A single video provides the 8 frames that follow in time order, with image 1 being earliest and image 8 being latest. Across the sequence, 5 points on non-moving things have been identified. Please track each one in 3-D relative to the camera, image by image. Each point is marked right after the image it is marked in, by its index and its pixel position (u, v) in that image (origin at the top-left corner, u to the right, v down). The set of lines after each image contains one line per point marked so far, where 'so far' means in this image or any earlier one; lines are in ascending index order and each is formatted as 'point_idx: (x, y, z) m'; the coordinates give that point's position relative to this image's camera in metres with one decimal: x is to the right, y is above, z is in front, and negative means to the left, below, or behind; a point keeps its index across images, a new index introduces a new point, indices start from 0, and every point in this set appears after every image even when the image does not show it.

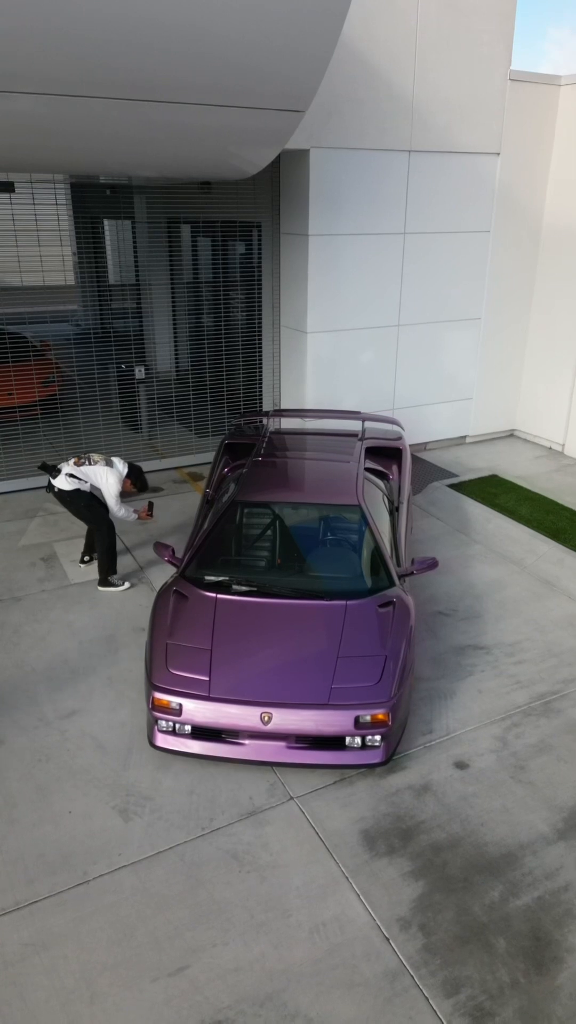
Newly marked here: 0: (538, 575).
0: (+2.4, -0.6, +6.9) m
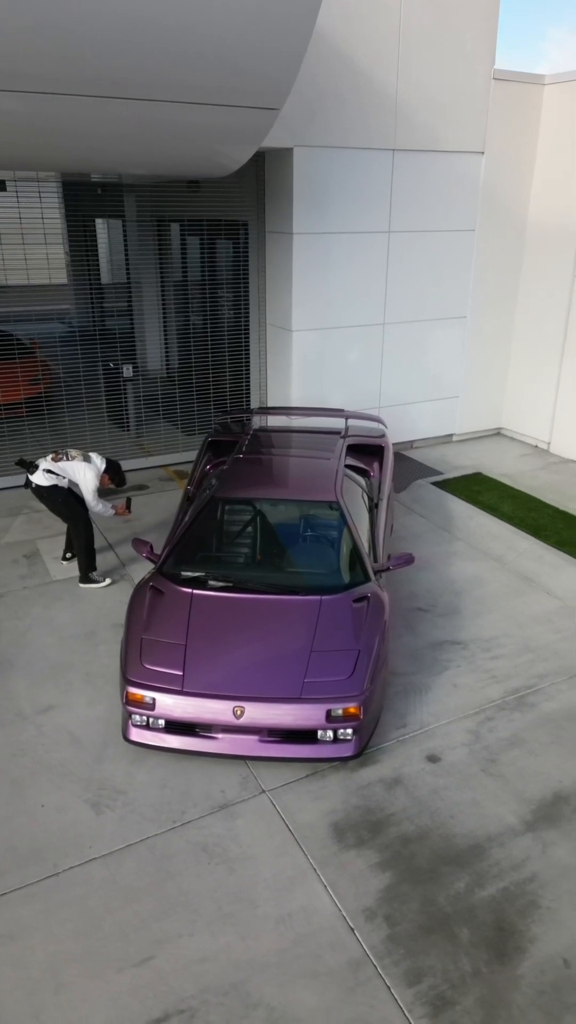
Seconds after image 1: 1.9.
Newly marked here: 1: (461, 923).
0: (+2.2, -0.6, +6.9) m
1: (+0.8, -2.0, +3.5) m
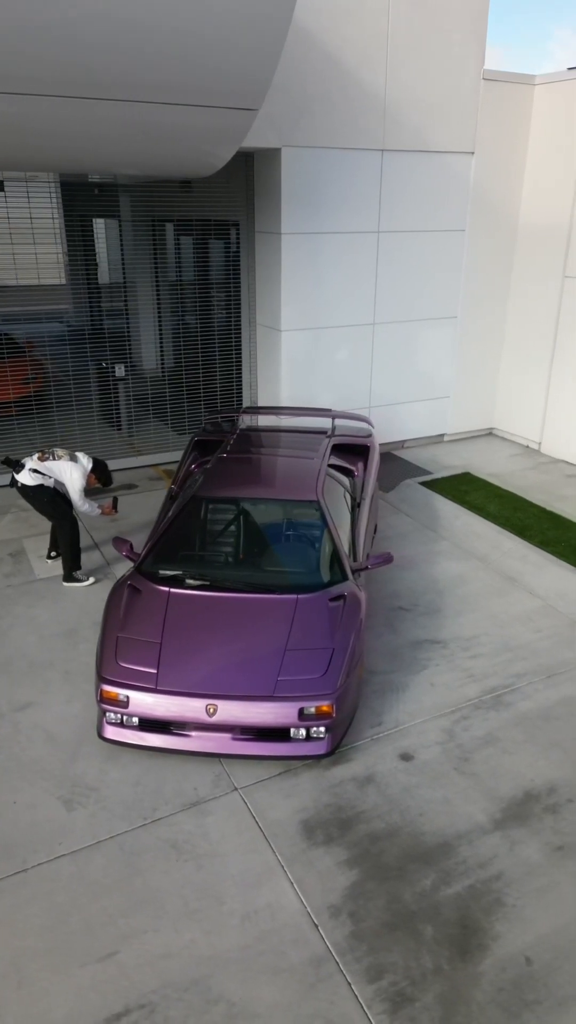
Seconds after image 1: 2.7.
0: (+2.1, -0.6, +6.9) m
1: (+0.7, -2.0, +3.5) m
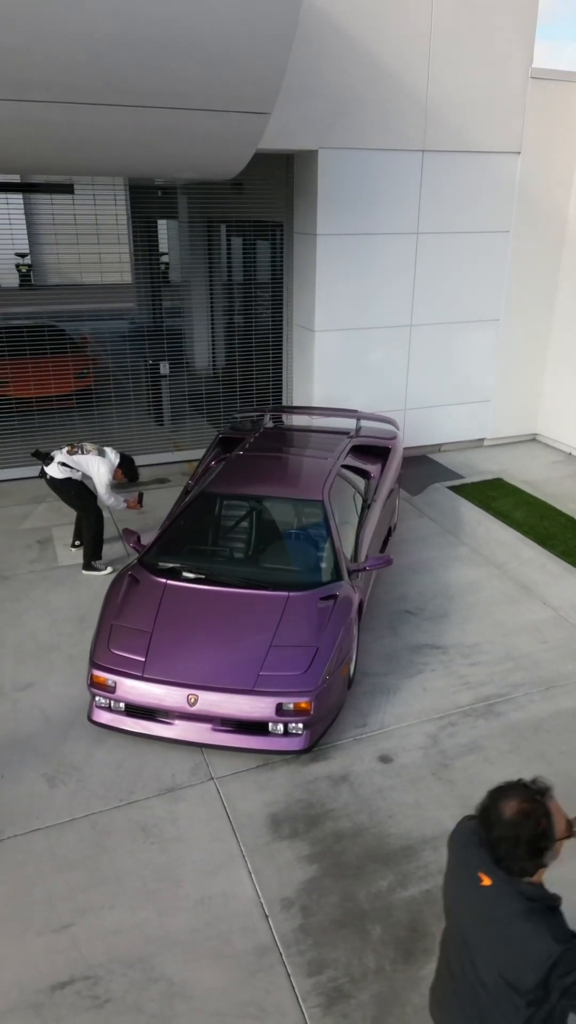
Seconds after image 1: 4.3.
0: (+2.2, -0.6, +6.8) m
1: (+0.4, -2.0, +3.5) m
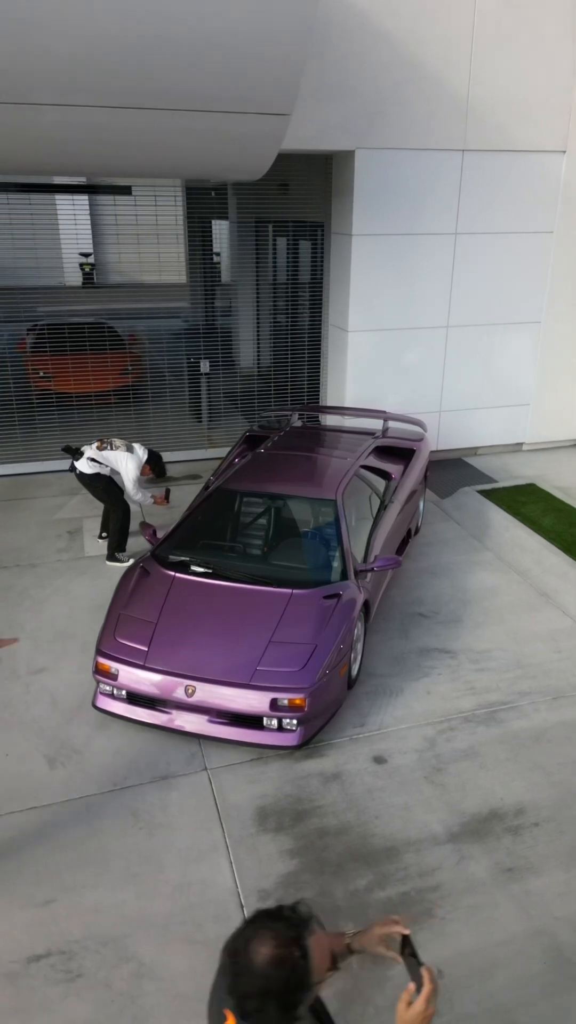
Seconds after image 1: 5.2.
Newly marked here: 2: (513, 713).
0: (+2.3, -0.7, +6.6) m
1: (+0.3, -2.0, +3.5) m
2: (+1.5, -1.4, +4.9) m
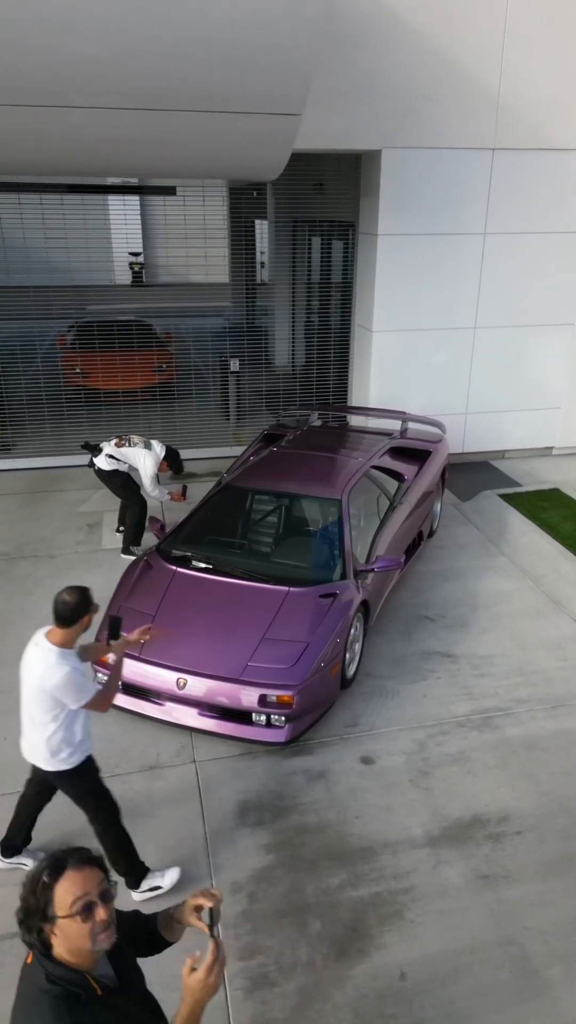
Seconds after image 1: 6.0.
0: (+2.4, -0.7, +6.5) m
1: (+0.1, -2.0, +3.5) m
2: (+1.5, -1.4, +4.9) m
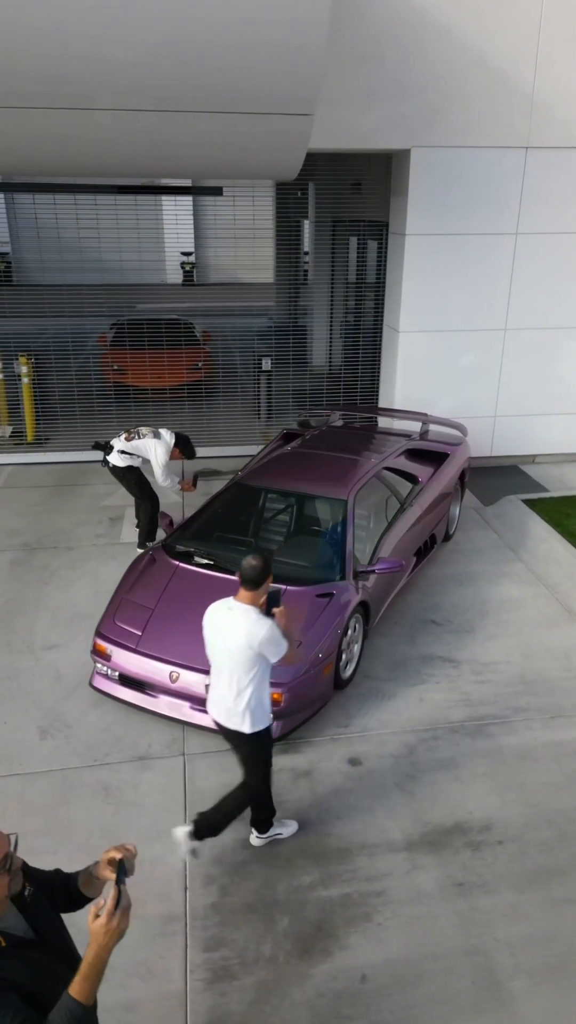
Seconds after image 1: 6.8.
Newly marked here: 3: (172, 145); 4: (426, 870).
0: (+2.5, -0.8, +6.4) m
1: (0.0, -2.0, +3.5) m
2: (+1.4, -1.4, +4.8) m
3: (-1.0, +3.4, +6.5) m
4: (+0.7, -1.9, +3.7) m
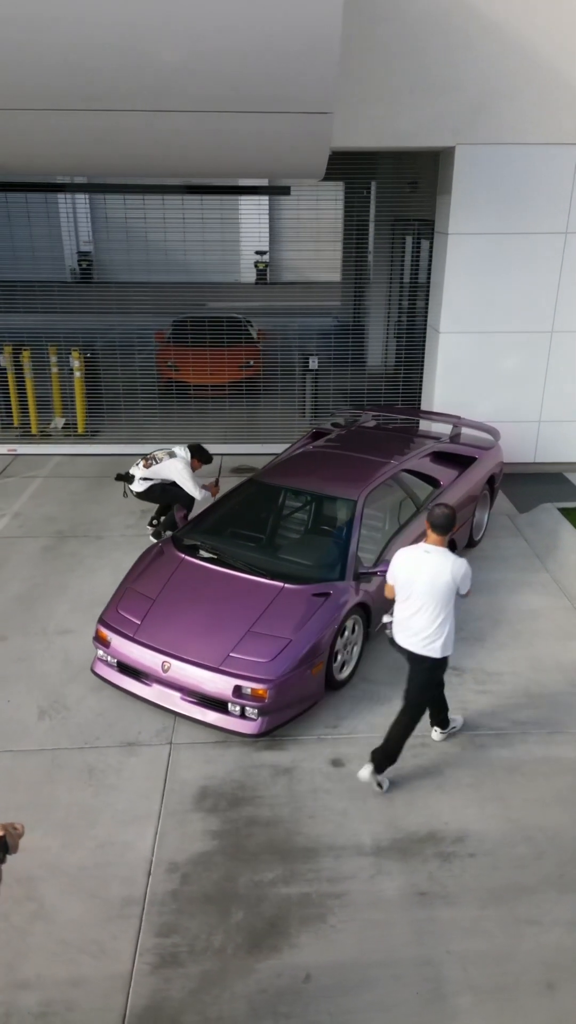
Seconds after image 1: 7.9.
0: (+2.6, -0.9, +6.1) m
1: (-0.2, -1.9, +3.5) m
2: (+1.4, -1.5, +4.7) m
3: (-0.7, +3.4, +6.6) m
4: (+0.5, -1.9, +3.7) m
